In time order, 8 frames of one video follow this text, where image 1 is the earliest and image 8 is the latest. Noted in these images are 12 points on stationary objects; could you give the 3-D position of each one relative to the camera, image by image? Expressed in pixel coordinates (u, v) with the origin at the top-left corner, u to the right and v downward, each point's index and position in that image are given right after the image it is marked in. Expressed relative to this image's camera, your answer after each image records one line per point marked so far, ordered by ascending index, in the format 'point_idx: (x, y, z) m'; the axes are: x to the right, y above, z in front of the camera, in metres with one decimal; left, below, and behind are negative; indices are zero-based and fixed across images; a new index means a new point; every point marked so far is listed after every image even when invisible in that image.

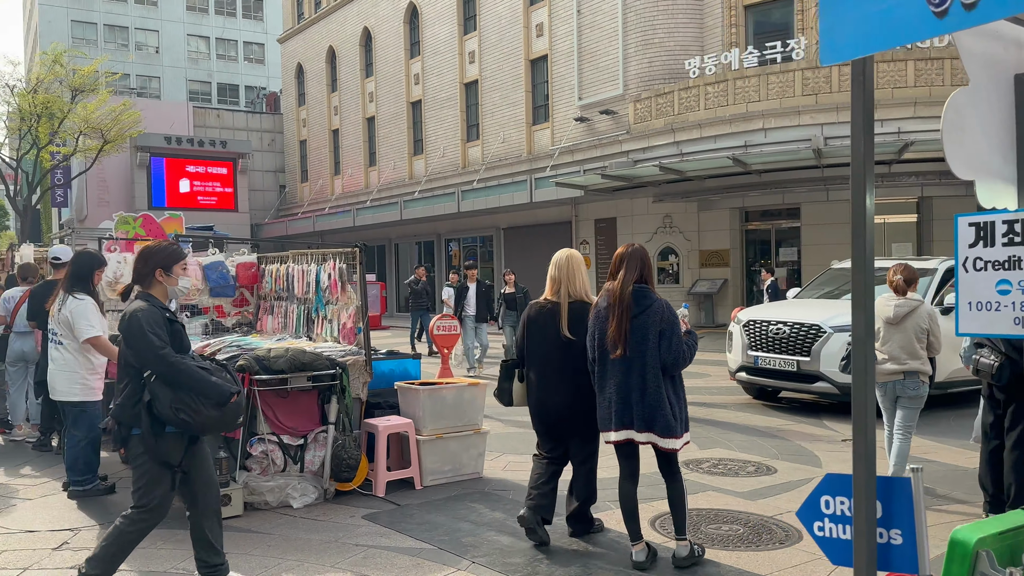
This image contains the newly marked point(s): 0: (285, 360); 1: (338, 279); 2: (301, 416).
0: (-1.5, -0.5, +5.3) m
1: (-1.3, +0.1, +6.3) m
2: (-1.4, -0.9, +5.6) m
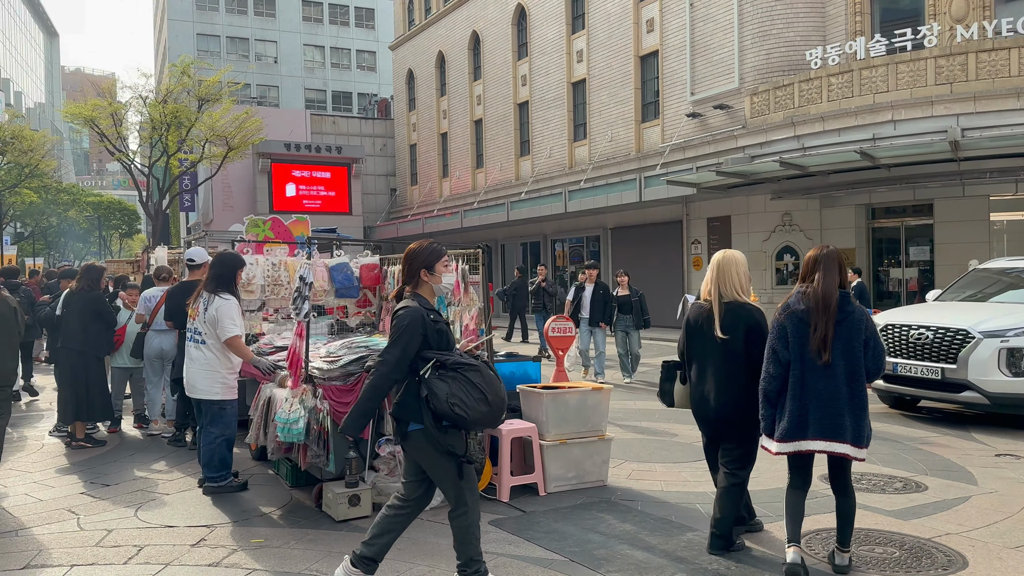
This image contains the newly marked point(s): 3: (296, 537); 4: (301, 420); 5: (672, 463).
0: (-0.6, -0.5, +5.3) m
1: (-0.4, +0.1, +6.2) m
2: (-0.6, -0.9, +5.6) m
3: (-1.3, -1.5, +4.8) m
4: (-1.3, -0.8, +5.2) m
5: (+1.3, -1.5, +6.8) m
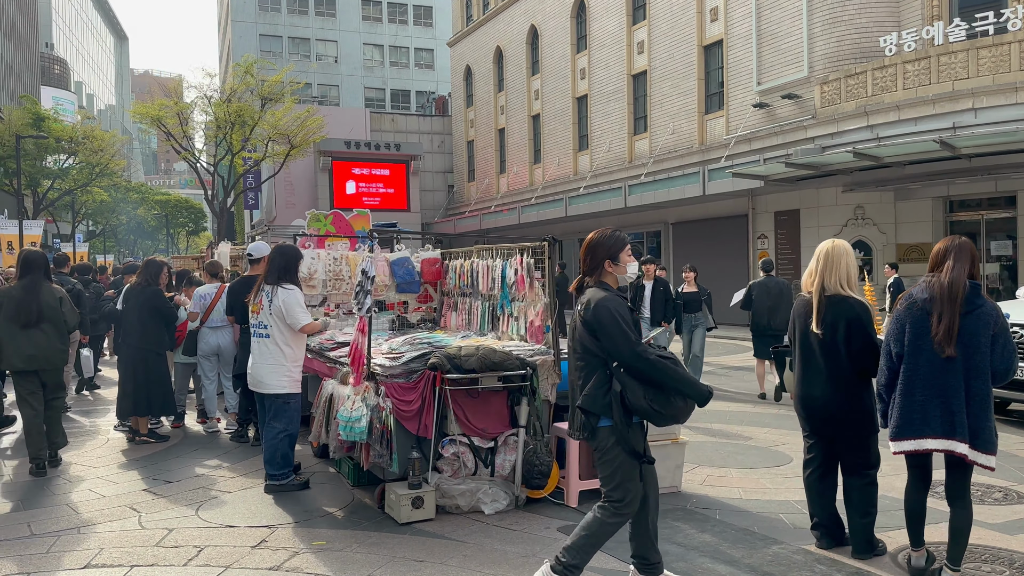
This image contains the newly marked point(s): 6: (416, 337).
0: (-0.2, -0.4, +5.1) m
1: (+0.1, +0.1, +6.0) m
2: (-0.1, -0.8, +5.3) m
3: (-0.9, -1.4, +4.7) m
4: (-0.9, -0.8, +5.0) m
5: (+1.8, -1.4, +6.4) m
6: (-0.6, -0.3, +5.7) m
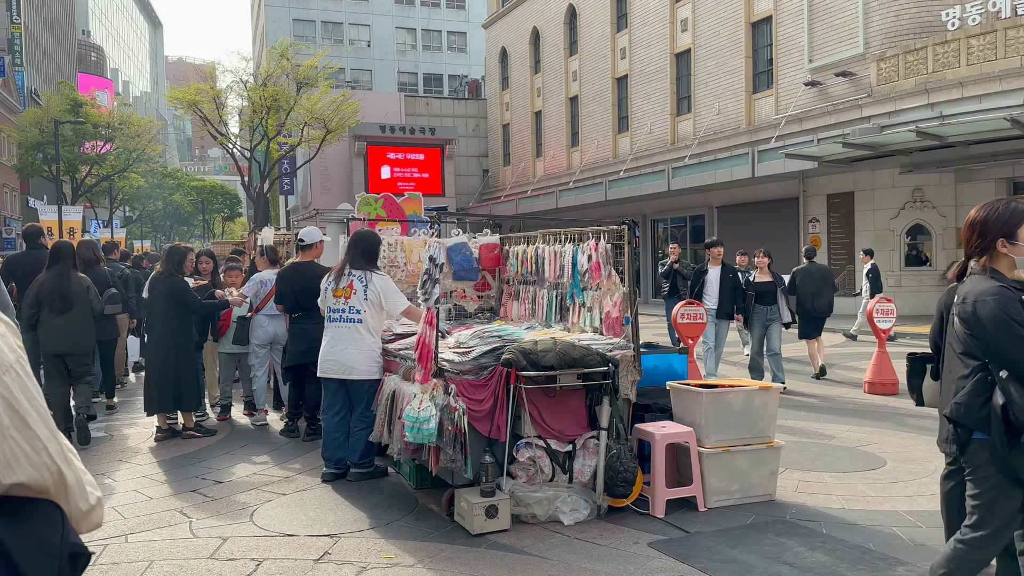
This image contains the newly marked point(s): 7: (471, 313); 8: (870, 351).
0: (+0.2, -0.4, +4.6) m
1: (+0.6, +0.2, +5.5) m
2: (+0.3, -0.8, +4.9) m
3: (-0.4, -1.4, +4.2) m
4: (-0.4, -0.7, +4.6) m
5: (+2.3, -1.3, +5.9) m
6: (-0.2, -0.3, +5.2) m
7: (-0.4, -0.2, +7.0) m
8: (+6.0, -1.0, +13.9) m
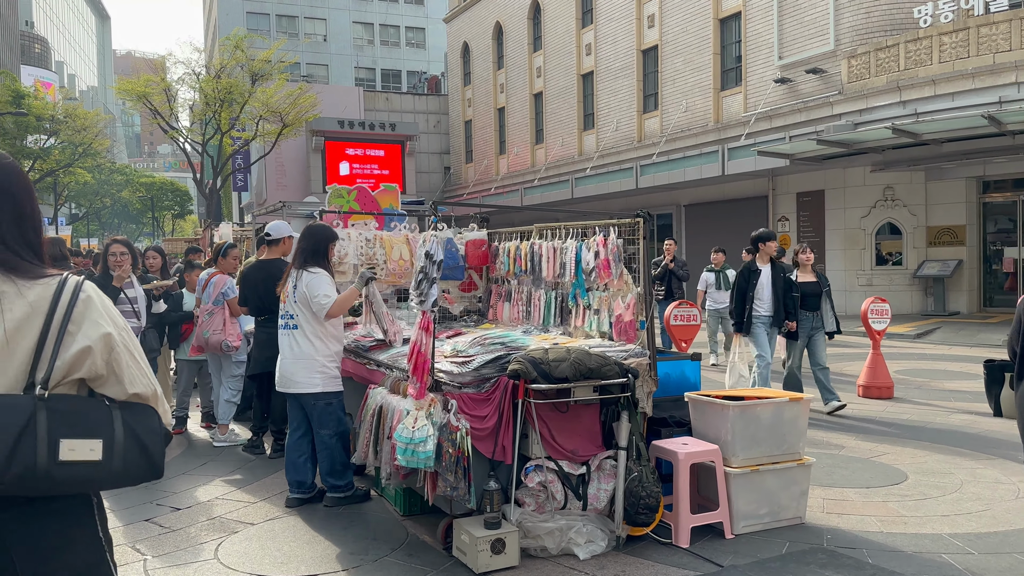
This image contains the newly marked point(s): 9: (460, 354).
0: (+0.3, -0.4, +4.0) m
1: (+0.6, +0.2, +4.9) m
2: (+0.4, -0.8, +4.3) m
3: (-0.4, -1.4, +3.6) m
4: (-0.4, -0.7, +4.0) m
5: (+2.3, -1.3, +5.5) m
6: (-0.1, -0.3, +4.6) m
7: (-0.4, -0.2, +6.4) m
8: (+5.6, -1.0, +13.6) m
9: (-0.3, -0.3, +4.4) m
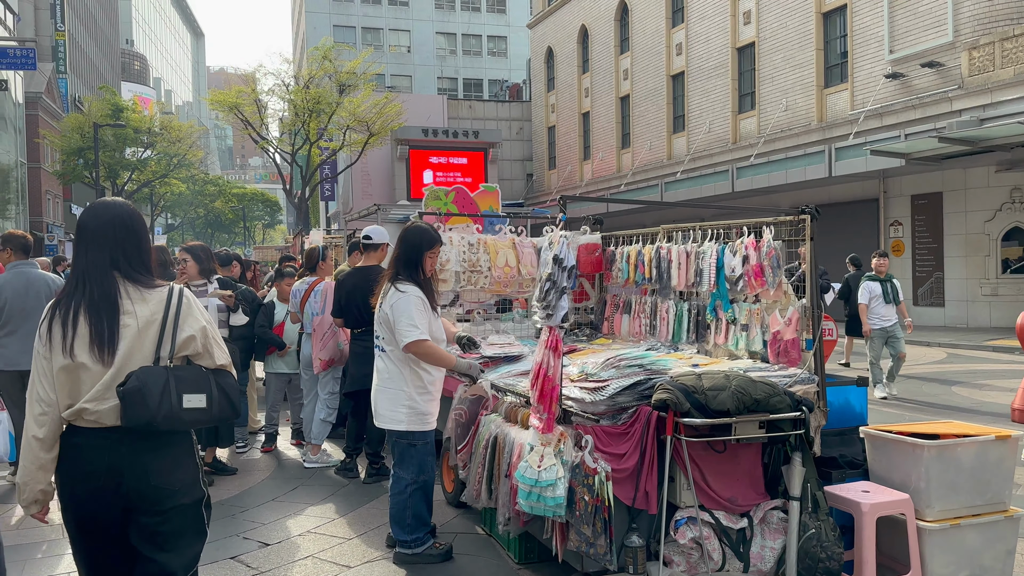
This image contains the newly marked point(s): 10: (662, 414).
0: (+0.9, -0.4, +3.3) m
1: (+1.3, +0.1, +4.1) m
2: (+1.0, -0.8, +3.5) m
3: (+0.2, -1.4, +2.9) m
4: (+0.2, -0.8, +3.3) m
5: (+3.0, -1.4, +4.5) m
6: (+0.5, -0.3, +3.9) m
7: (+0.4, -0.3, +5.7) m
8: (+7.0, -1.2, +12.3) m
9: (+0.3, -0.4, +3.7) m
10: (+0.6, -0.5, +3.3) m
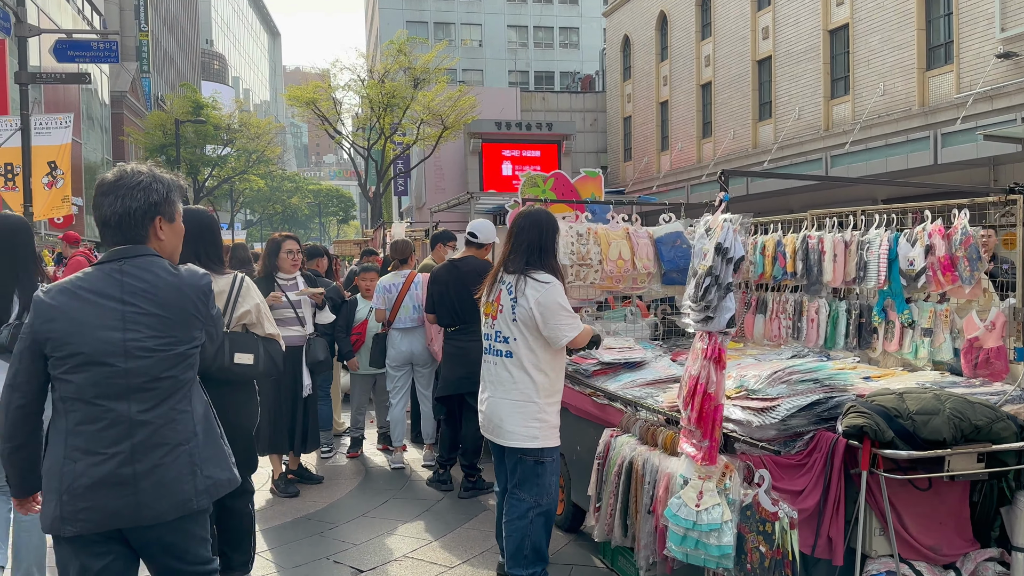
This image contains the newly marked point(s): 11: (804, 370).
0: (+1.4, -0.4, +2.6) m
1: (+1.8, +0.1, +3.4) m
2: (+1.5, -0.8, +2.8) m
3: (+0.6, -1.4, +2.3) m
4: (+0.7, -0.8, +2.7) m
5: (+3.6, -1.4, +3.6) m
6: (+1.0, -0.3, +3.2) m
7: (+1.1, -0.2, +5.1) m
8: (+8.2, -1.1, +11.1) m
9: (+0.9, -0.4, +3.0) m
10: (+1.1, -0.5, +2.7) m
11: (+1.1, -0.3, +3.1) m
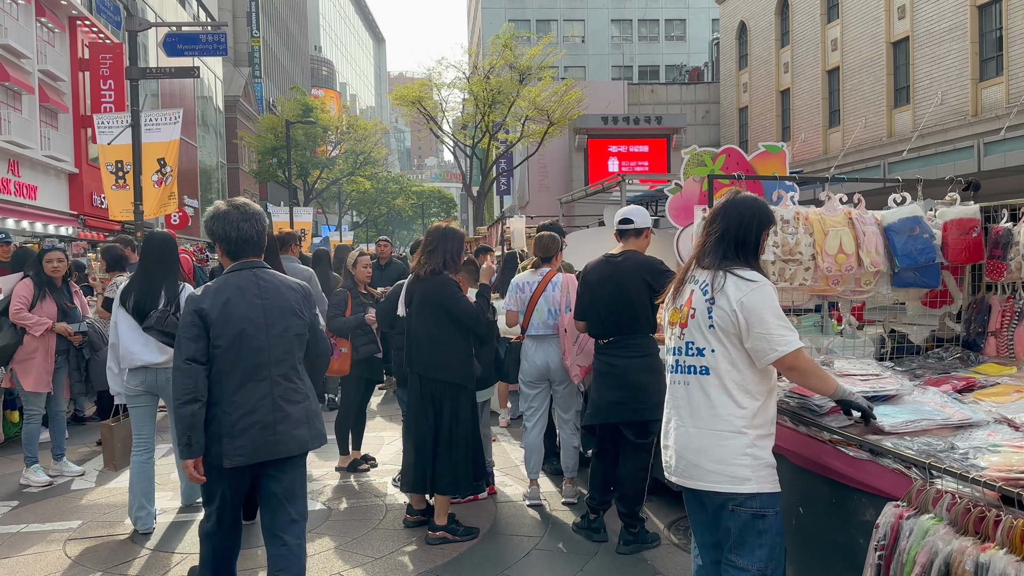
0: (+1.9, -0.4, +1.3) m
1: (+2.5, +0.1, +2.1) m
2: (+2.1, -0.8, +1.6) m
3: (+1.2, -1.4, +1.1) m
4: (+1.2, -0.8, +1.5) m
5: (+4.2, -1.4, +2.1) m
6: (+1.7, -0.3, +2.0) m
7: (+1.9, -0.3, +3.9) m
8: (+9.7, -1.2, +9.0) m
9: (+1.5, -0.4, +1.8) m
10: (+1.7, -0.5, +1.5) m
11: (+1.7, -0.3, +1.9) m
